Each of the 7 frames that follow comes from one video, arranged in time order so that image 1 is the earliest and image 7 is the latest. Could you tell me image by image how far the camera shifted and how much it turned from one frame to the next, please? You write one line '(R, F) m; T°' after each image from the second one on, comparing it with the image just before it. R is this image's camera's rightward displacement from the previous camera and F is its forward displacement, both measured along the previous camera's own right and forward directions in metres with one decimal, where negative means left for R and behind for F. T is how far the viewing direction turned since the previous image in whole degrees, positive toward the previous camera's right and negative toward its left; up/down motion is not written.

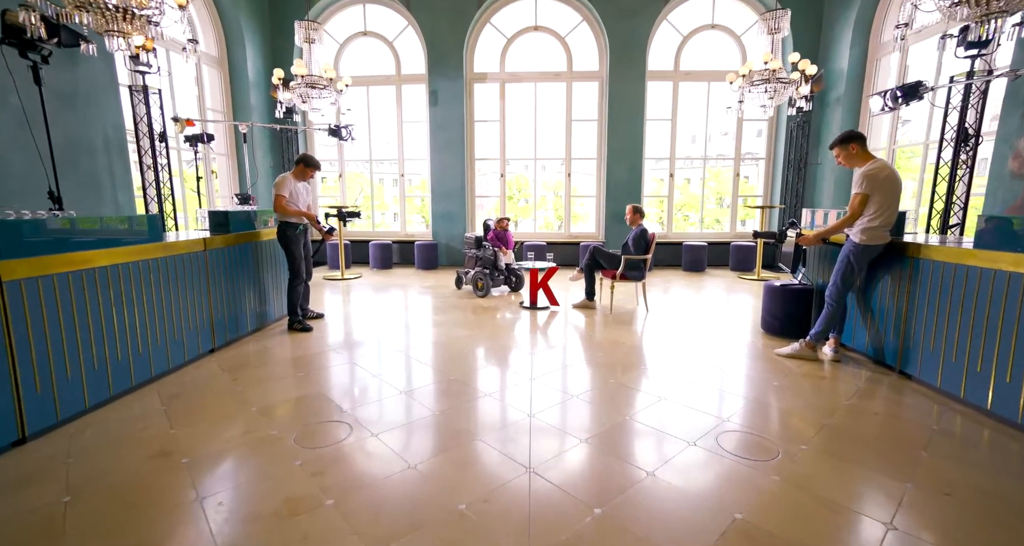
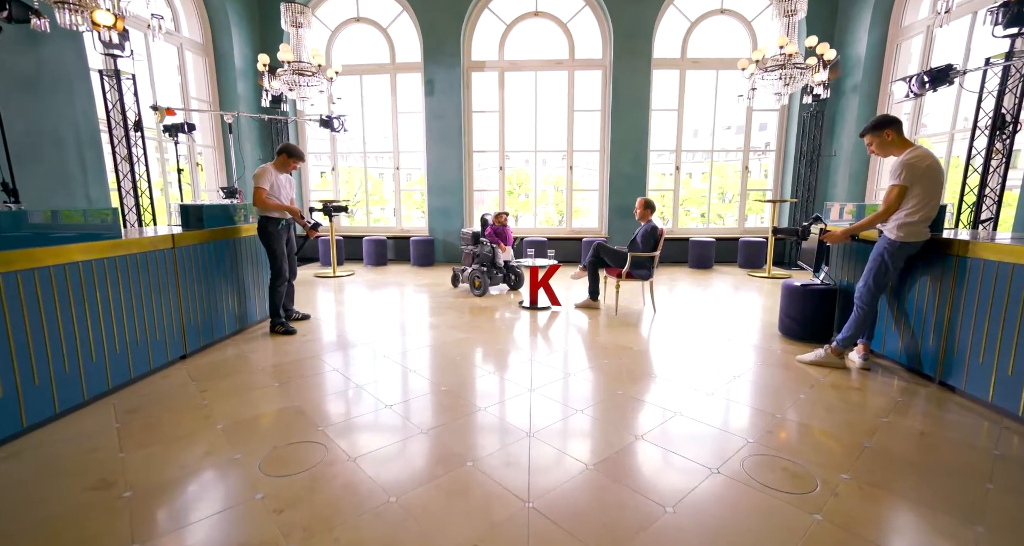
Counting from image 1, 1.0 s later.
(0.0, +0.3) m; 0°
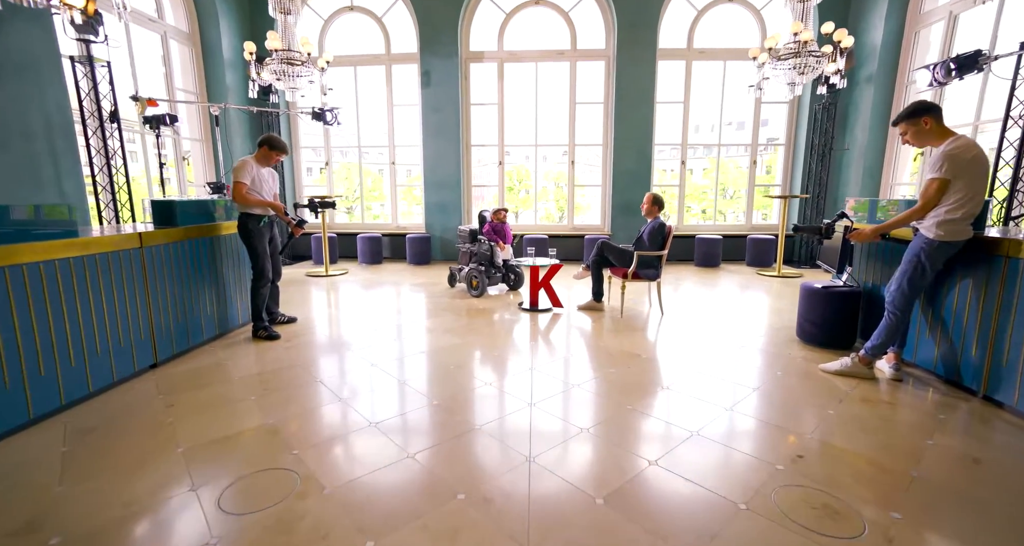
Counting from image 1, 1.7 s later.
(0.0, +0.3) m; 0°
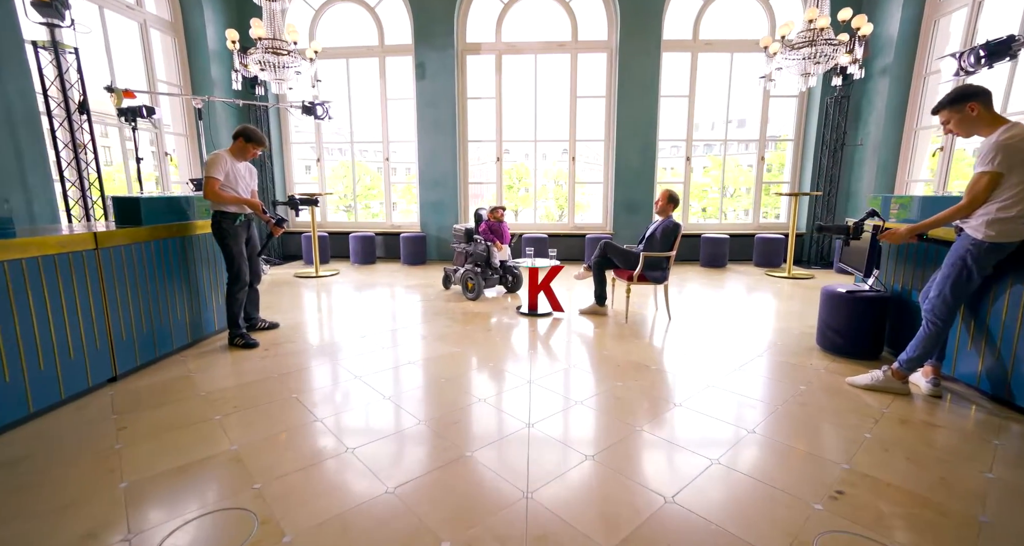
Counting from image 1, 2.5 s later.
(0.0, +0.3) m; 0°
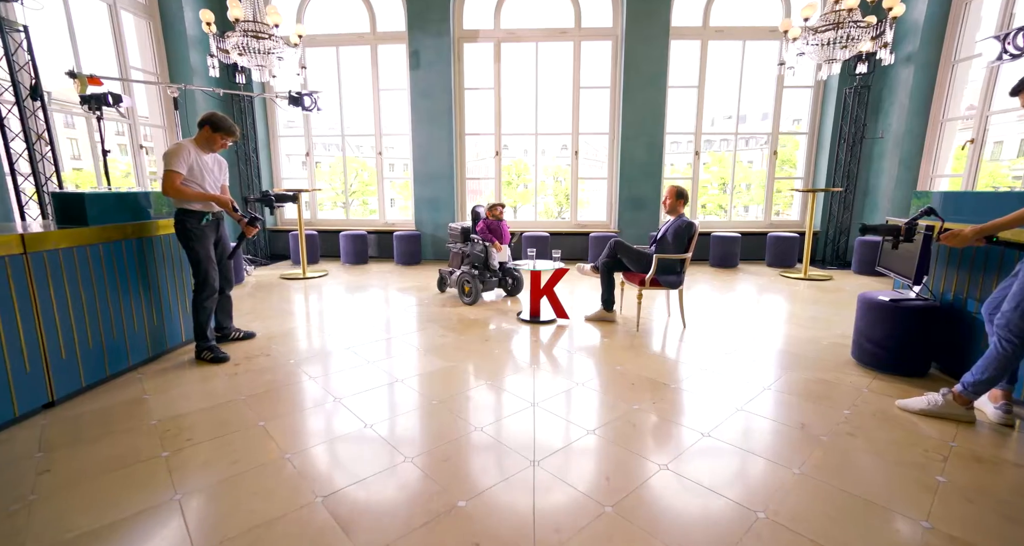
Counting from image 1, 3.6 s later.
(0.0, +0.4) m; 0°
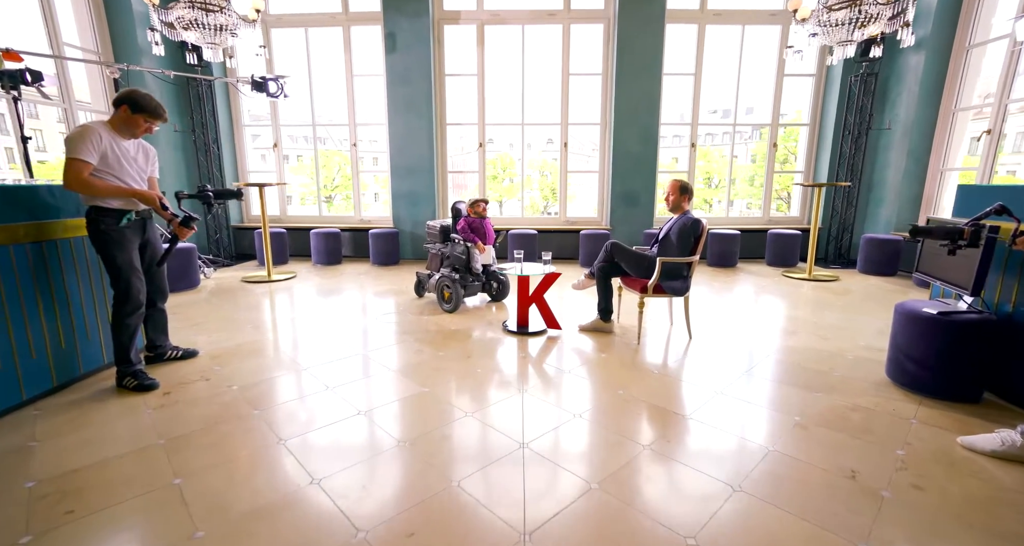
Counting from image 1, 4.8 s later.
(0.0, +0.5) m; +2°
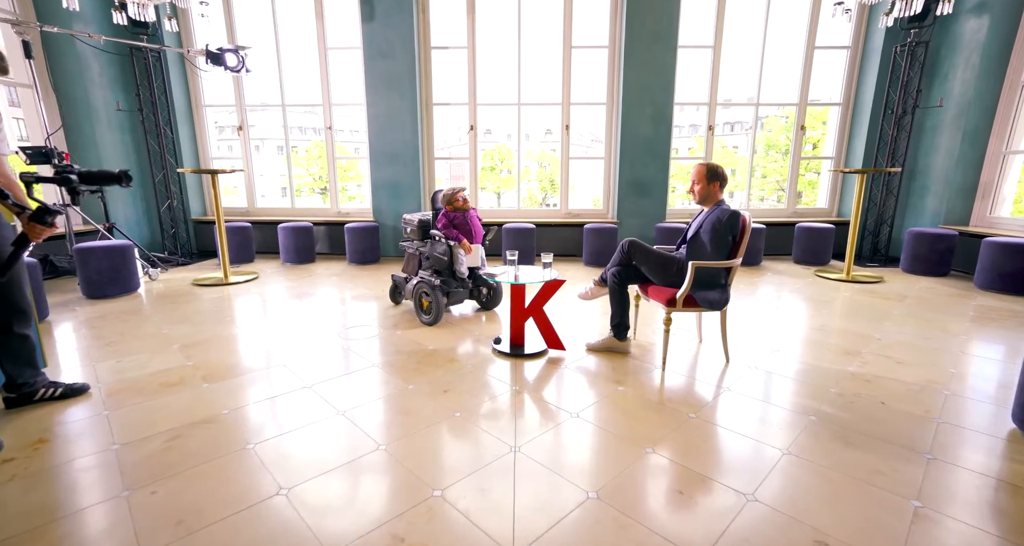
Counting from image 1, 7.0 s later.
(0.0, +0.7) m; 0°
